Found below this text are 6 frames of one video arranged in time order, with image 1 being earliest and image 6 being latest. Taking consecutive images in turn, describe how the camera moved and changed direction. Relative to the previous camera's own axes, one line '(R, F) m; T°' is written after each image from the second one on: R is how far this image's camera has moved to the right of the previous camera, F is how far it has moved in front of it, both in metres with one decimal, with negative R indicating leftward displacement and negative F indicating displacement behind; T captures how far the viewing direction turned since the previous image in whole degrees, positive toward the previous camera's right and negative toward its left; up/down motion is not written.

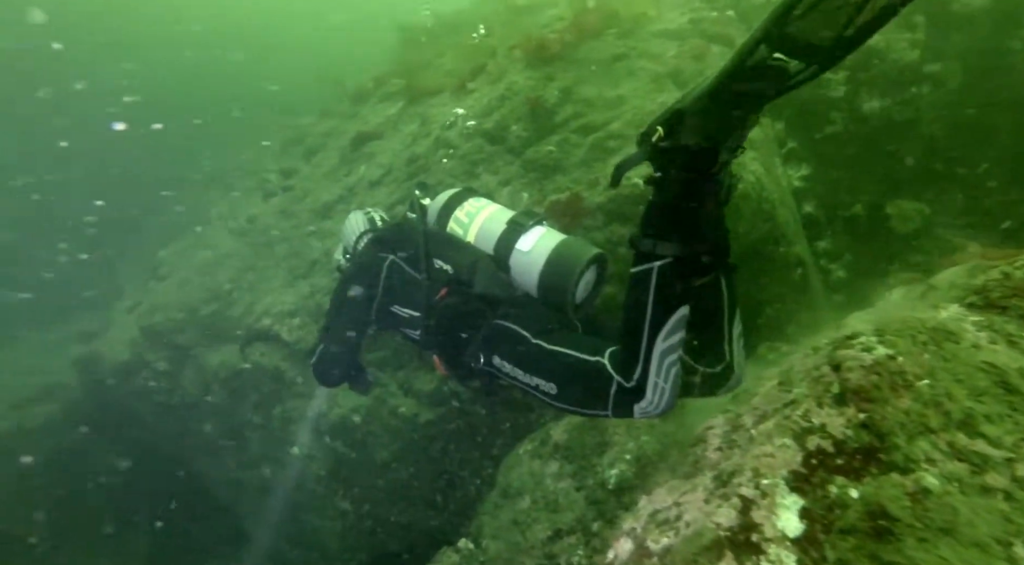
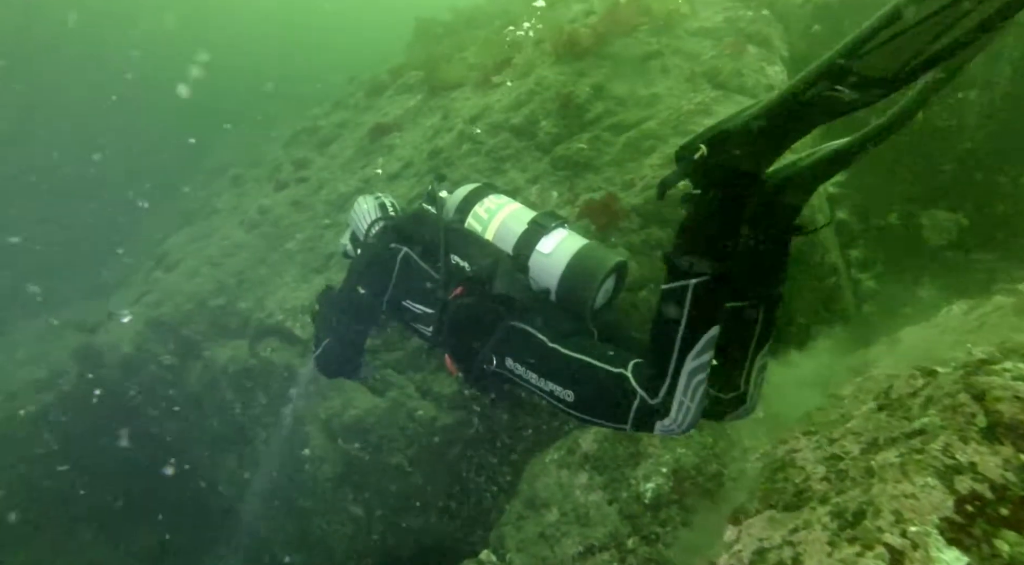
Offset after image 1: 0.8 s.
(-0.2, +0.2) m; 0°
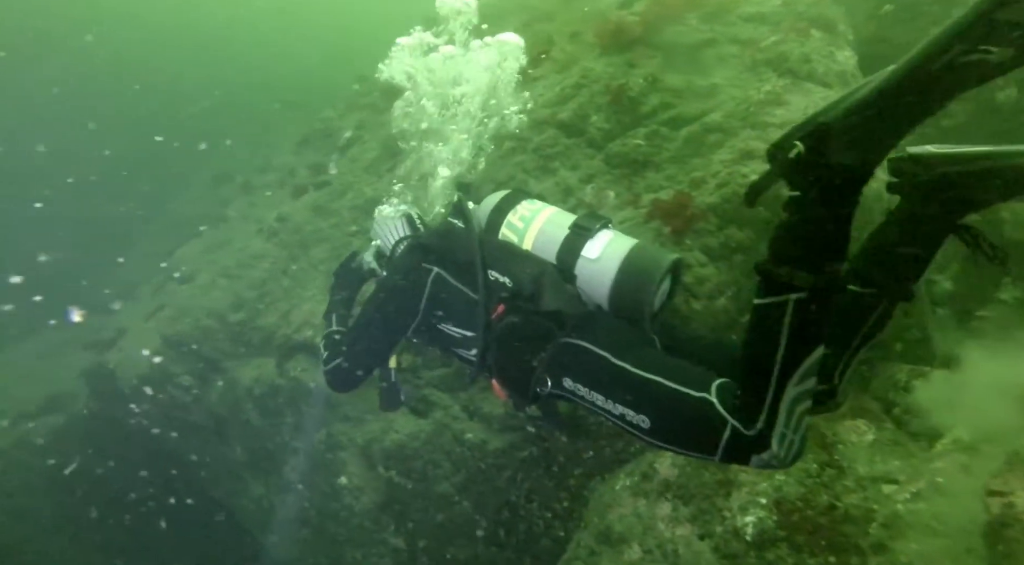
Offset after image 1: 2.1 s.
(-0.5, +0.5) m; 0°
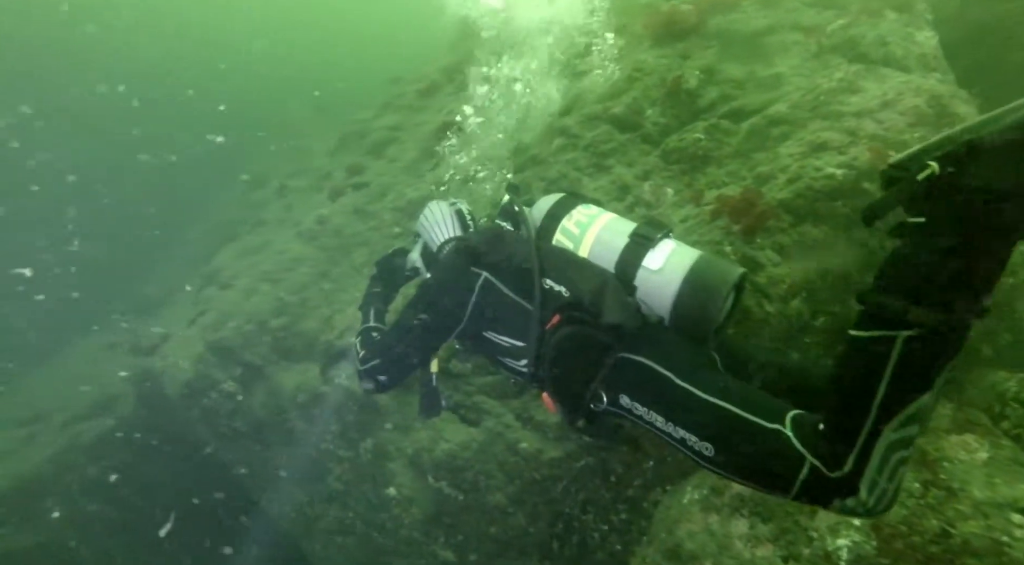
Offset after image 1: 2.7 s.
(-0.2, +0.2) m; -2°
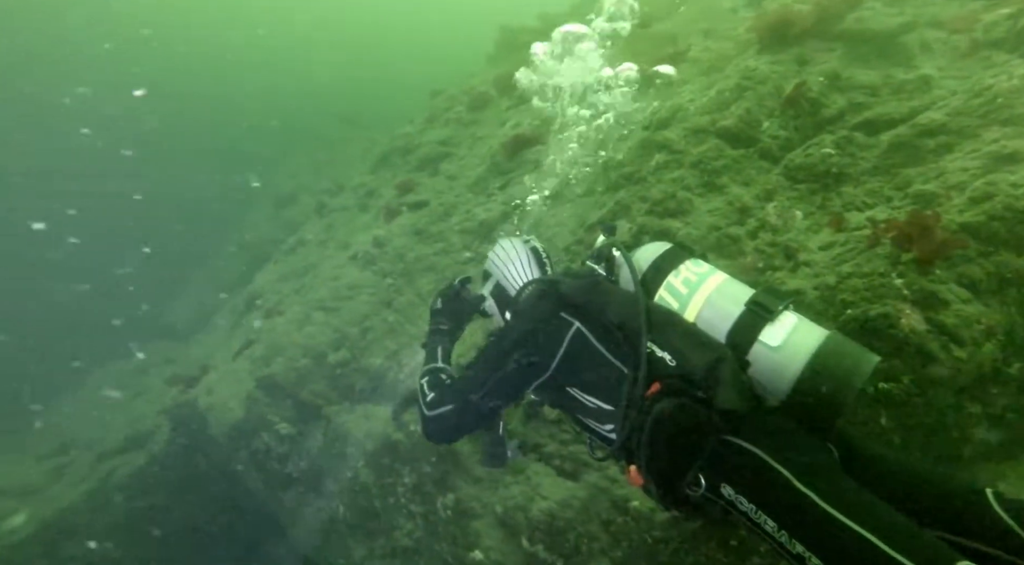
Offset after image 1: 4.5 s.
(-0.7, +0.6) m; -1°
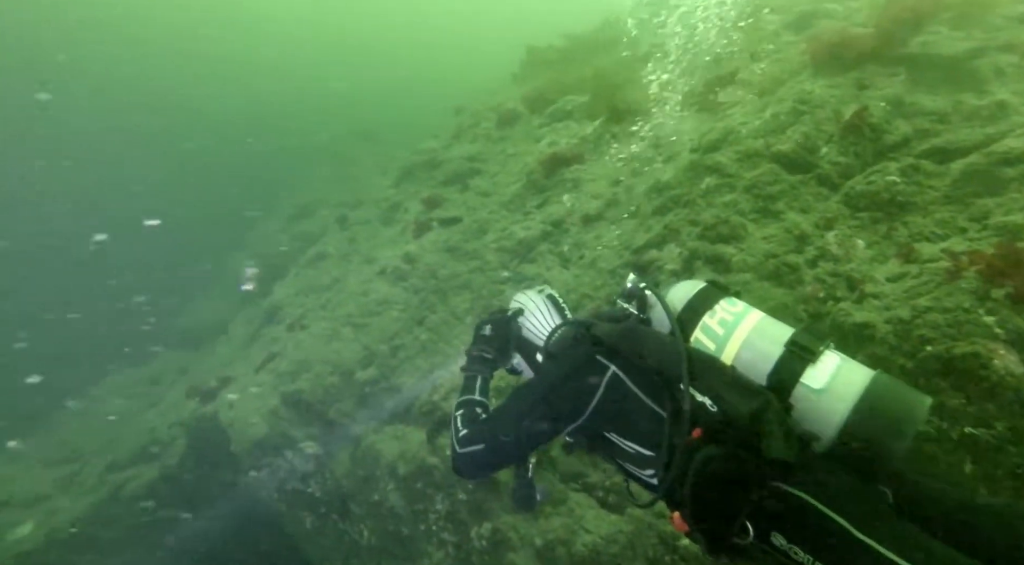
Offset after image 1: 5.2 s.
(-0.3, +0.2) m; 0°
